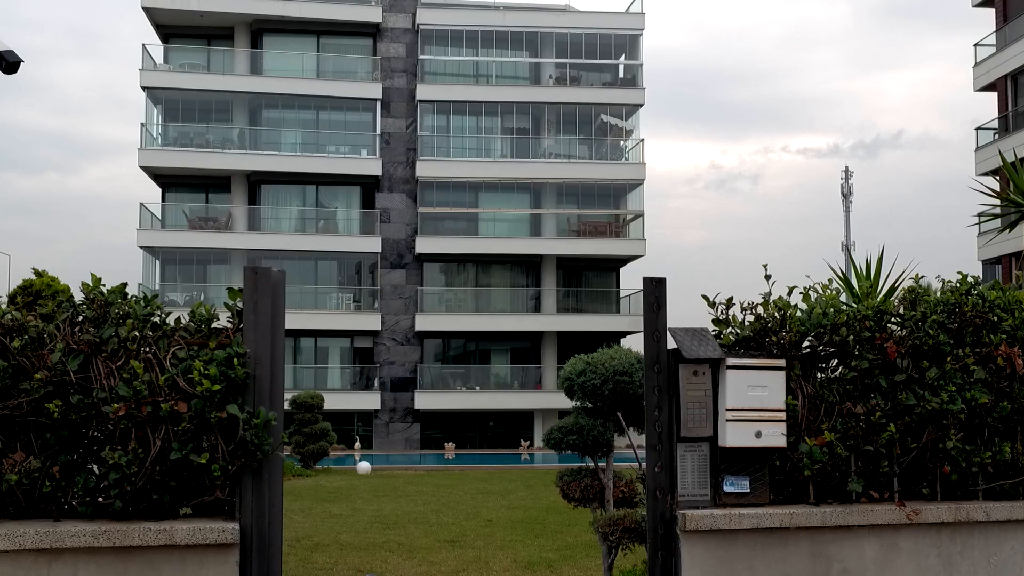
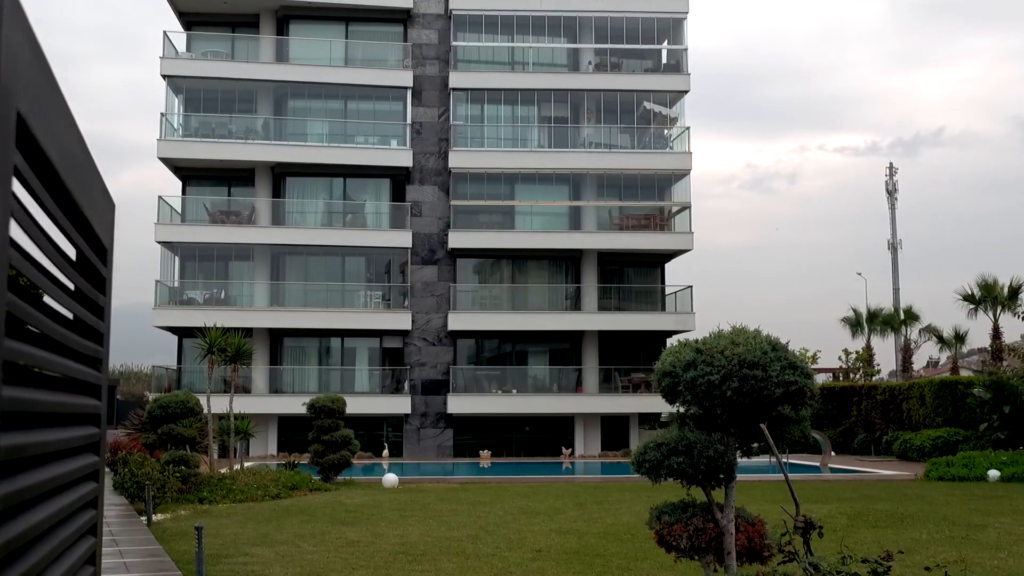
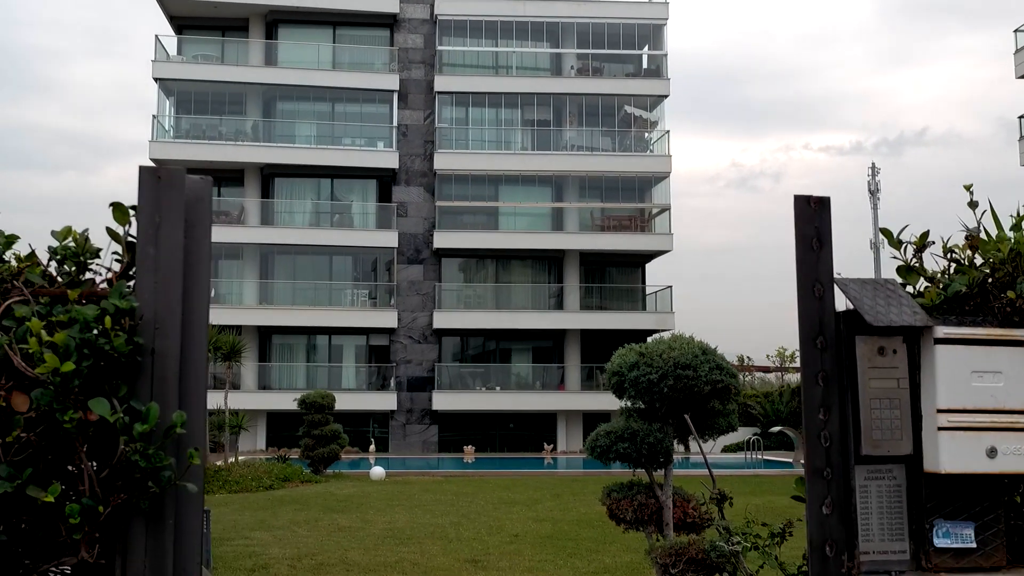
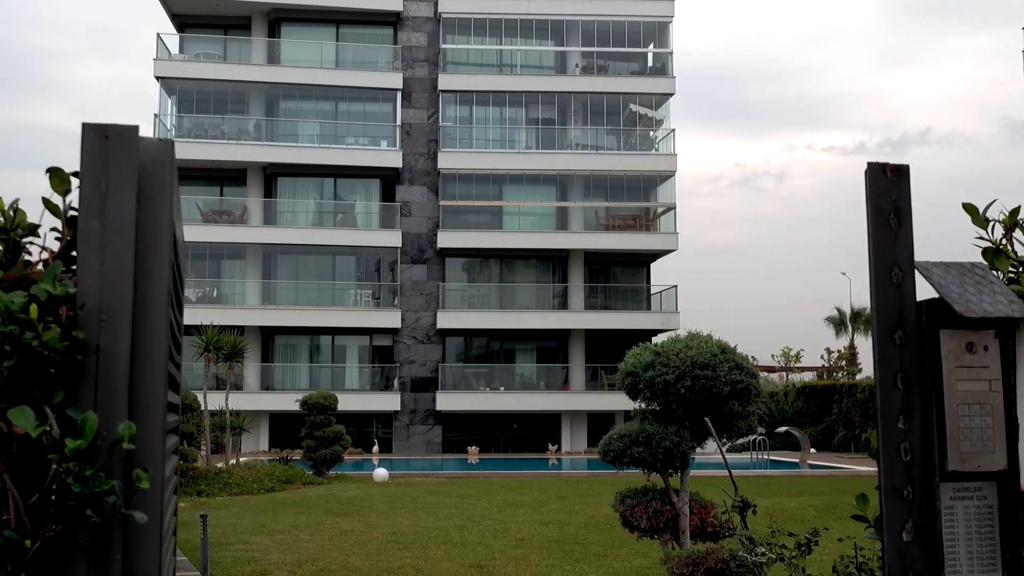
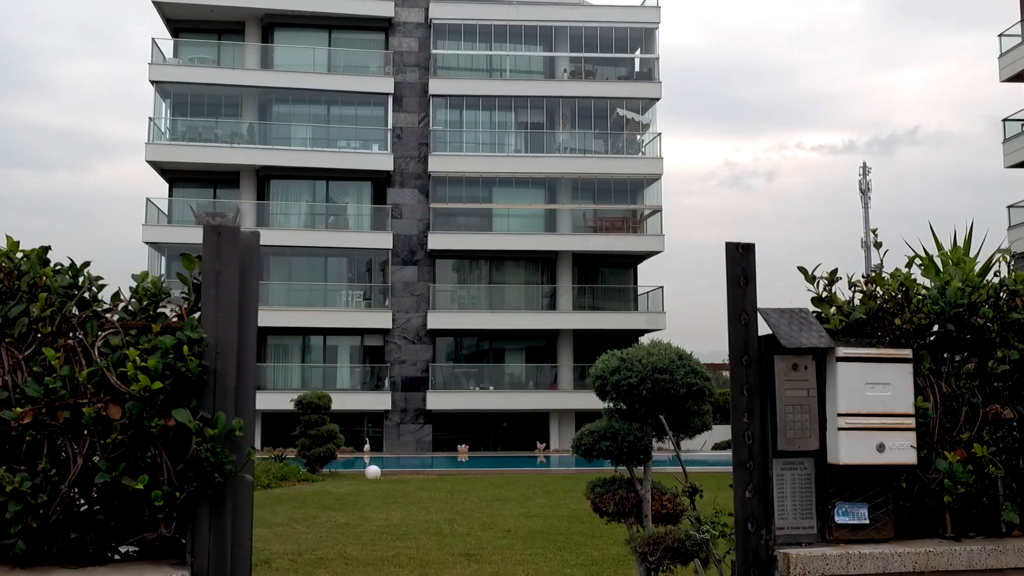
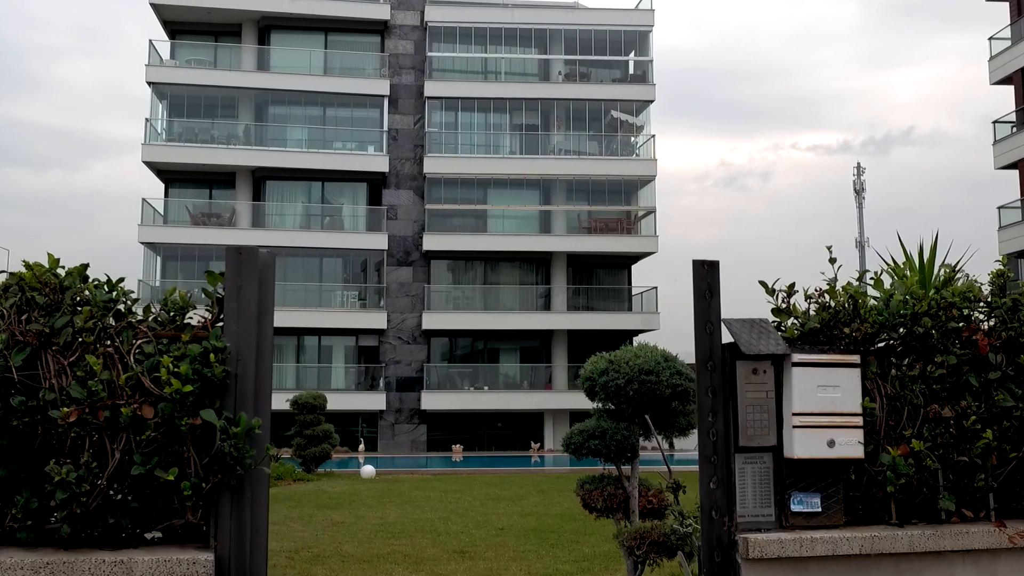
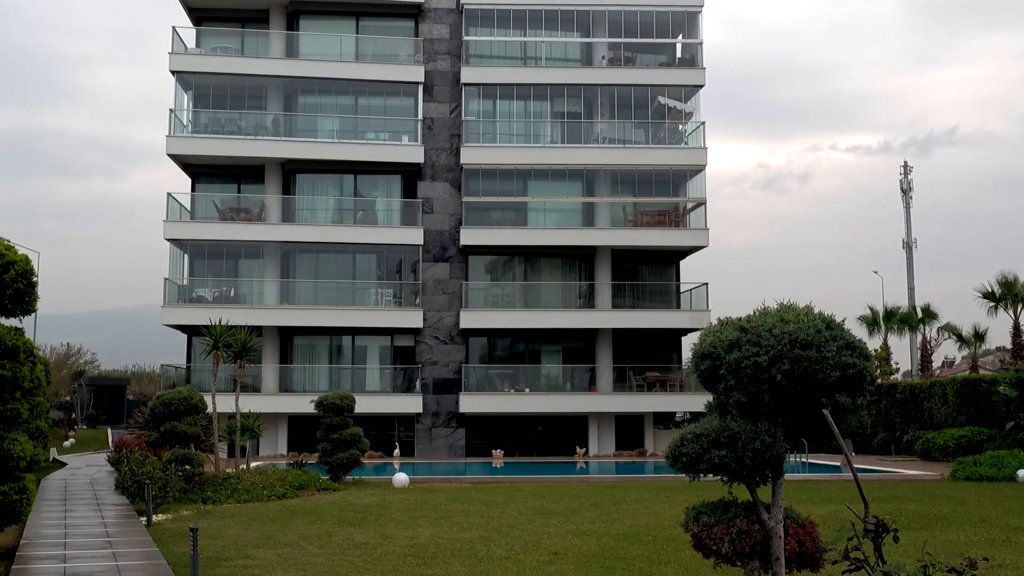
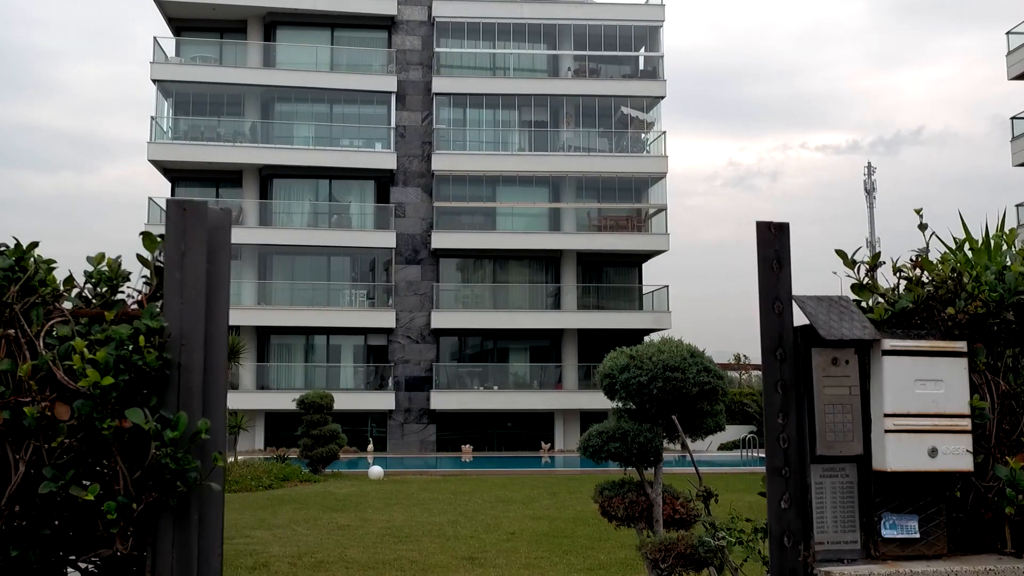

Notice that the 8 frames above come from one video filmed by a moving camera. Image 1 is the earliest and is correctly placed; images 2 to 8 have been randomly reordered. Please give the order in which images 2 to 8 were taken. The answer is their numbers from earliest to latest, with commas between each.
6, 5, 8, 3, 4, 2, 7
